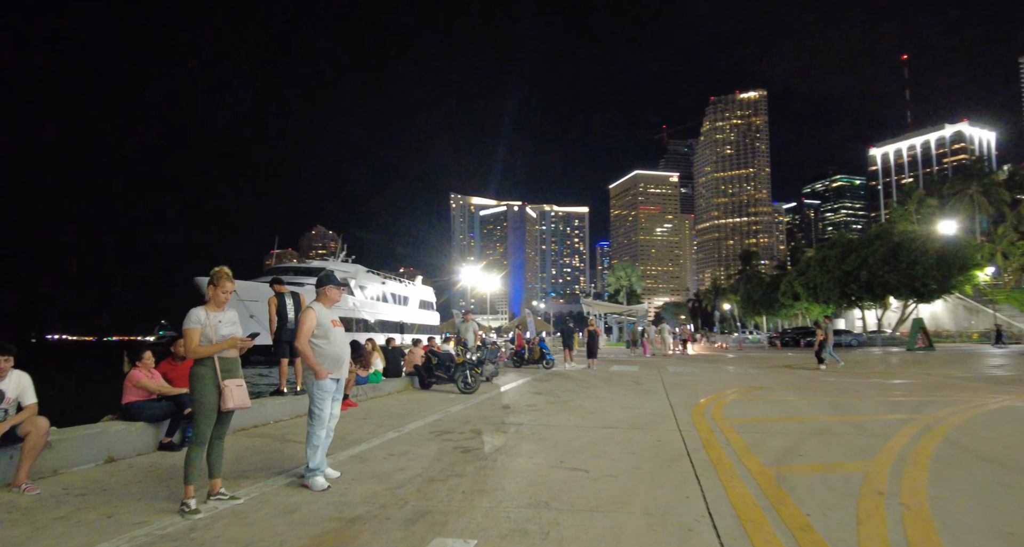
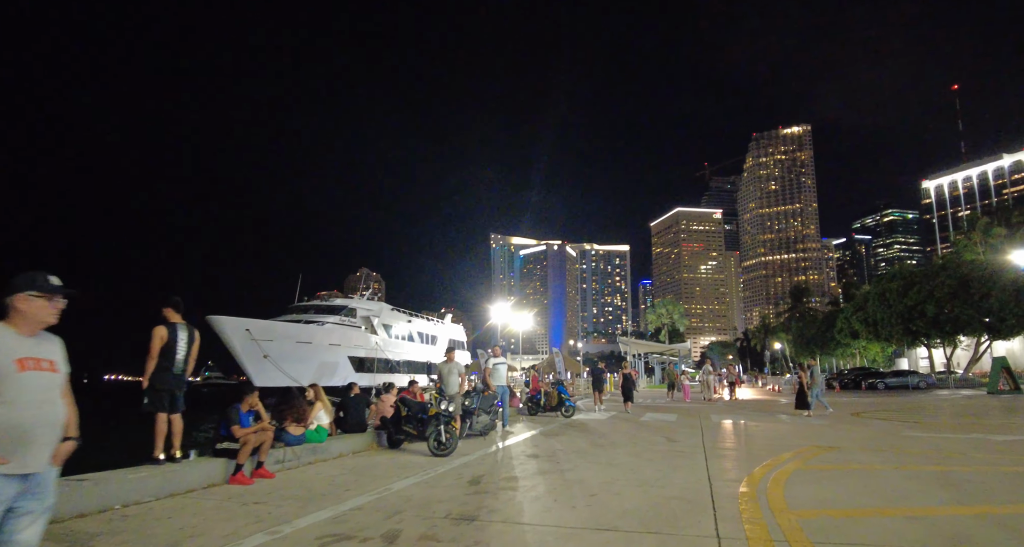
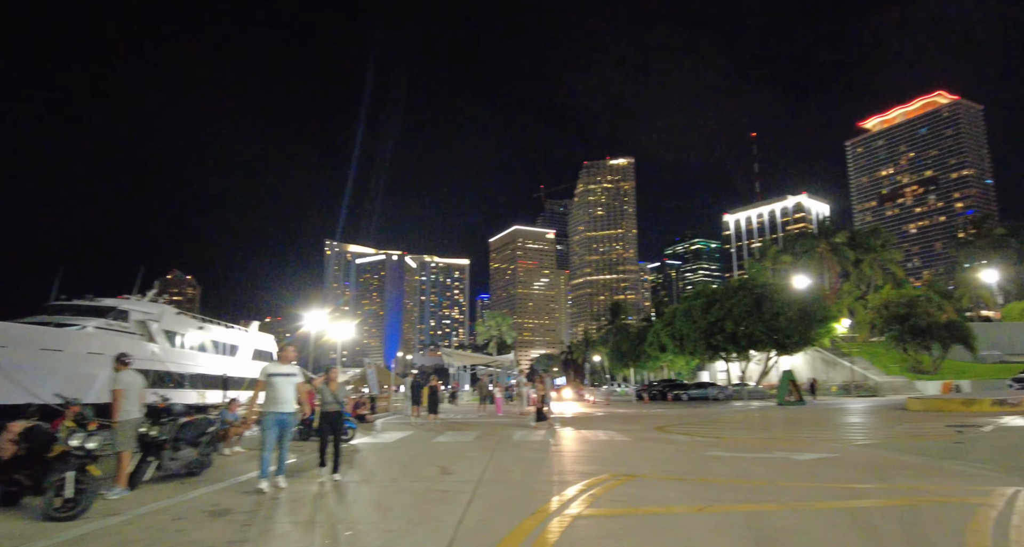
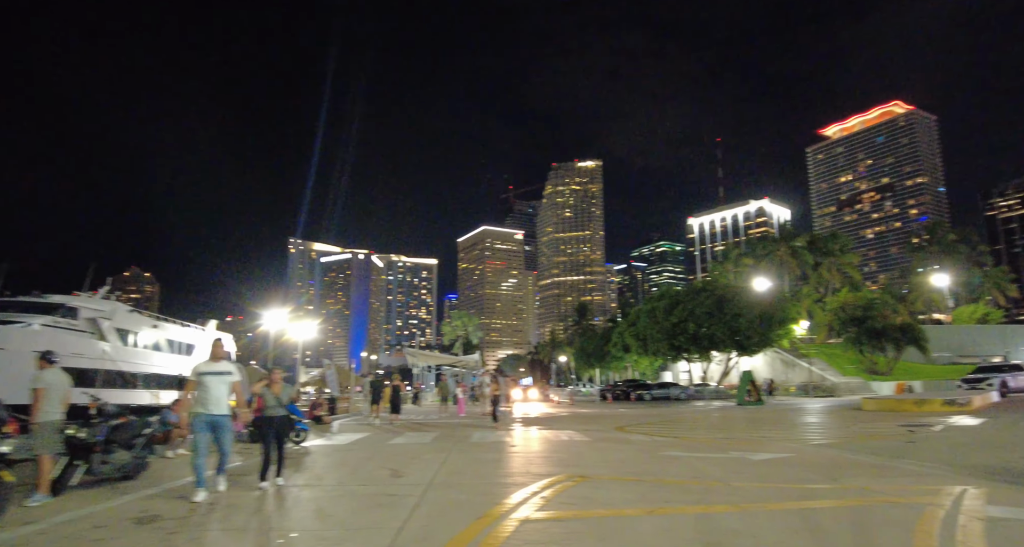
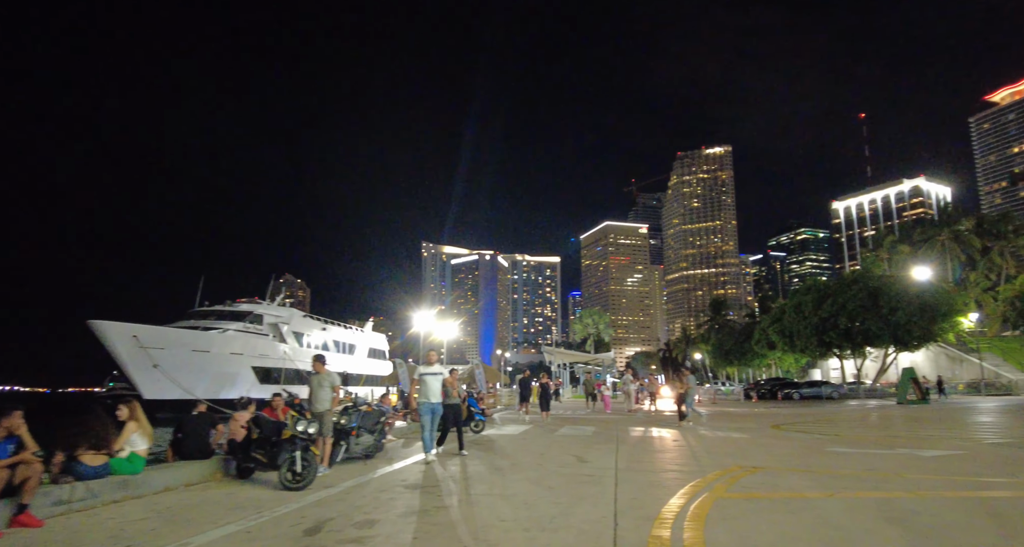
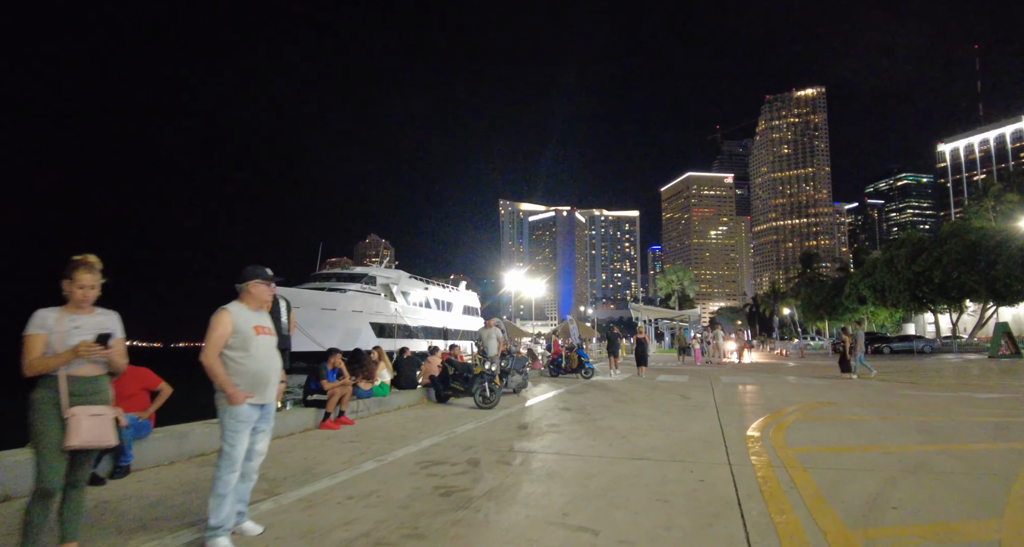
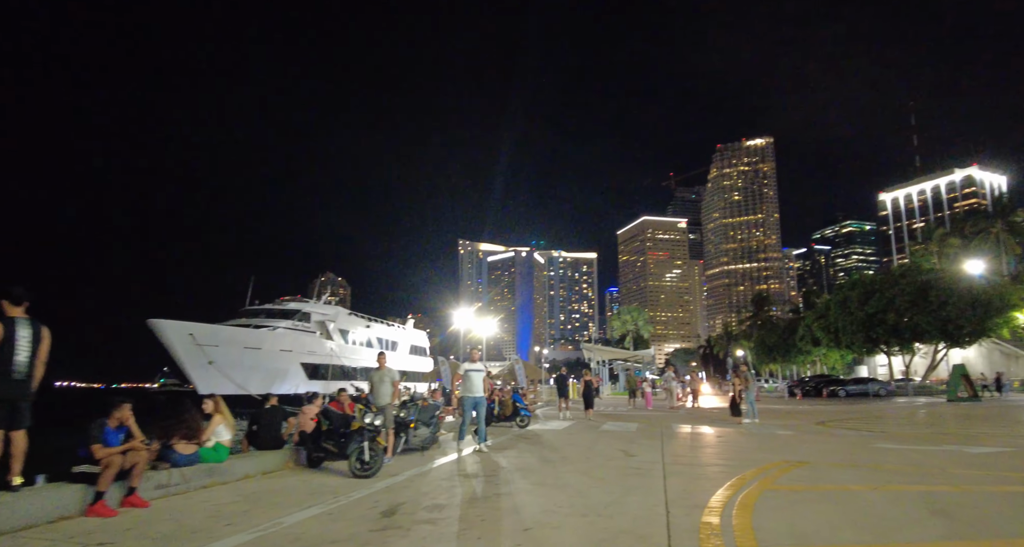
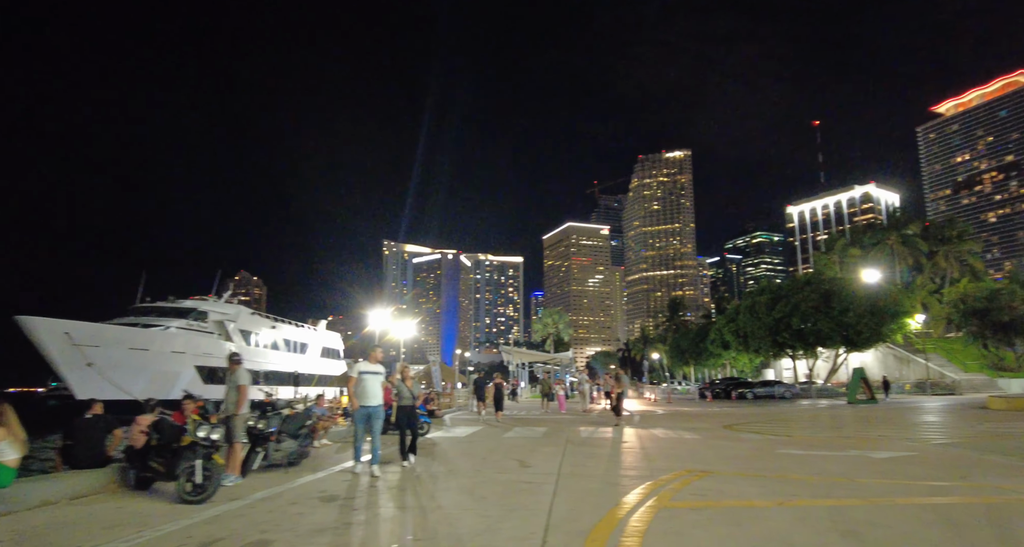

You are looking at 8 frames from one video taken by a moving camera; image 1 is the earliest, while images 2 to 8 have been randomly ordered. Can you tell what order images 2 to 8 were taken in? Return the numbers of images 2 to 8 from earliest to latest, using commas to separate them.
6, 2, 7, 5, 8, 3, 4
